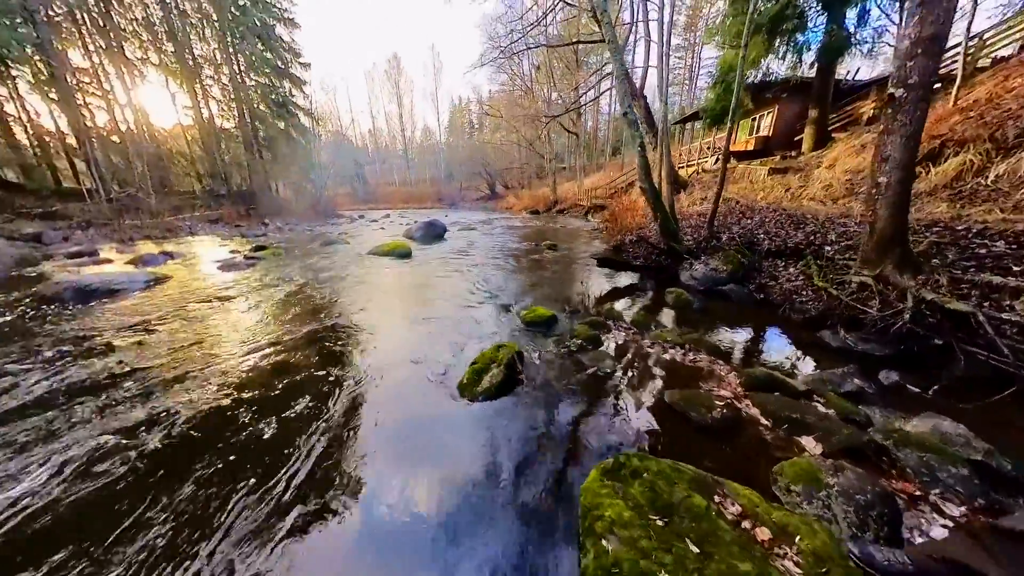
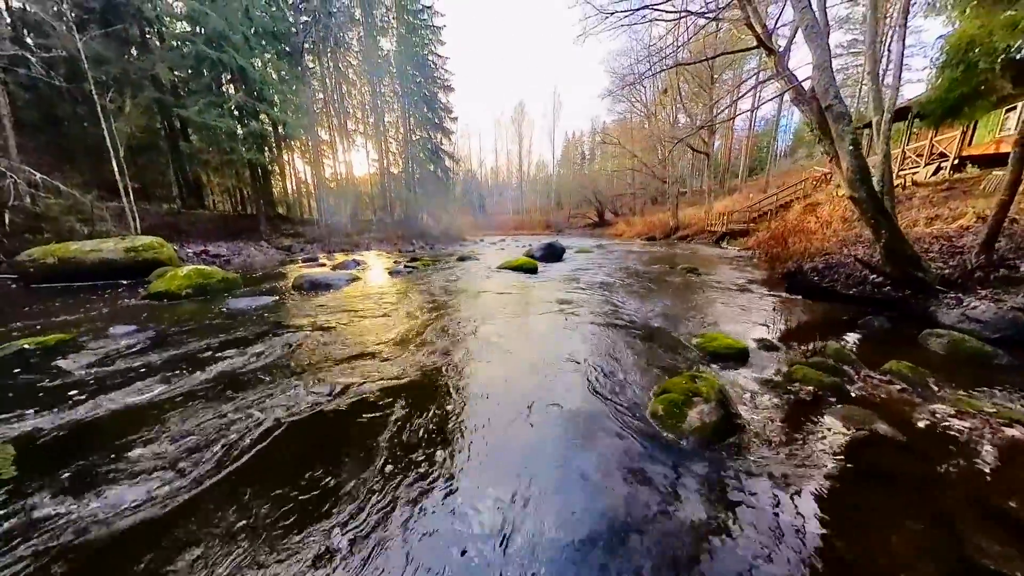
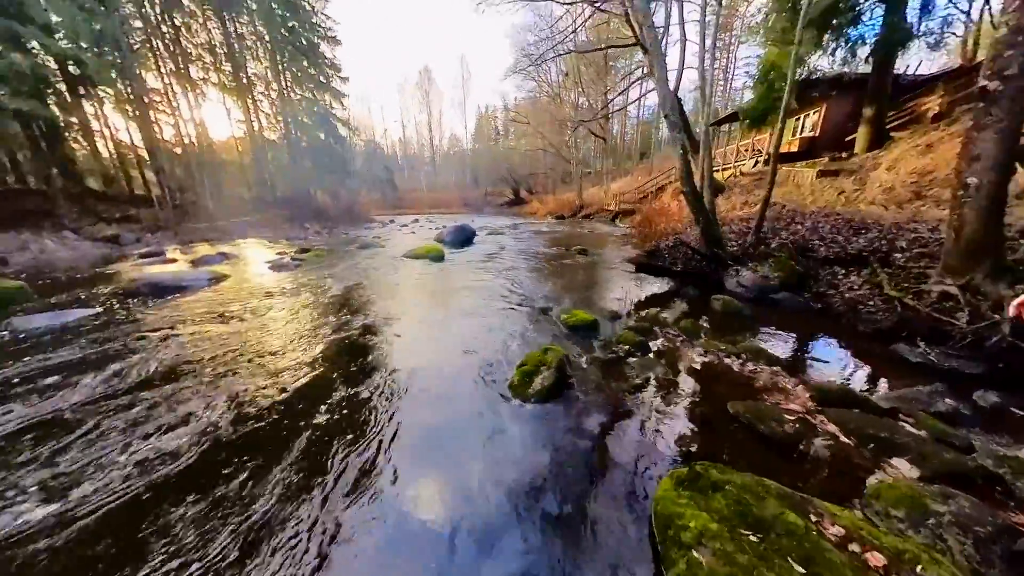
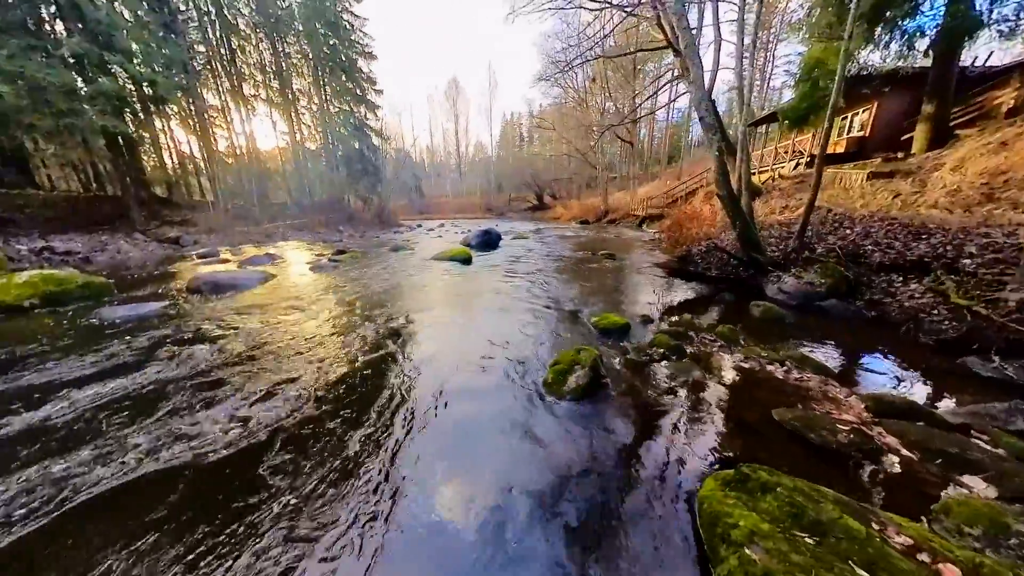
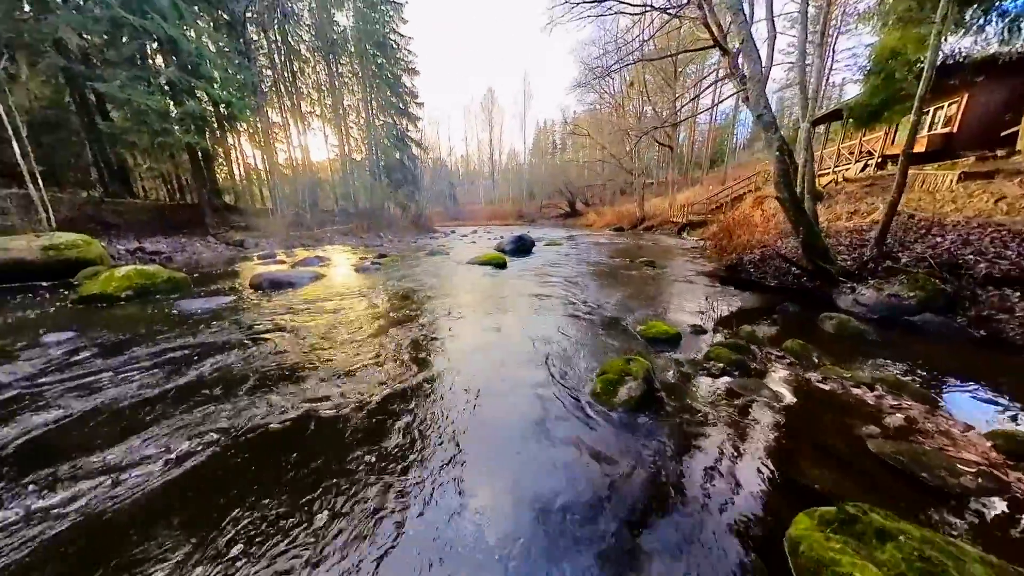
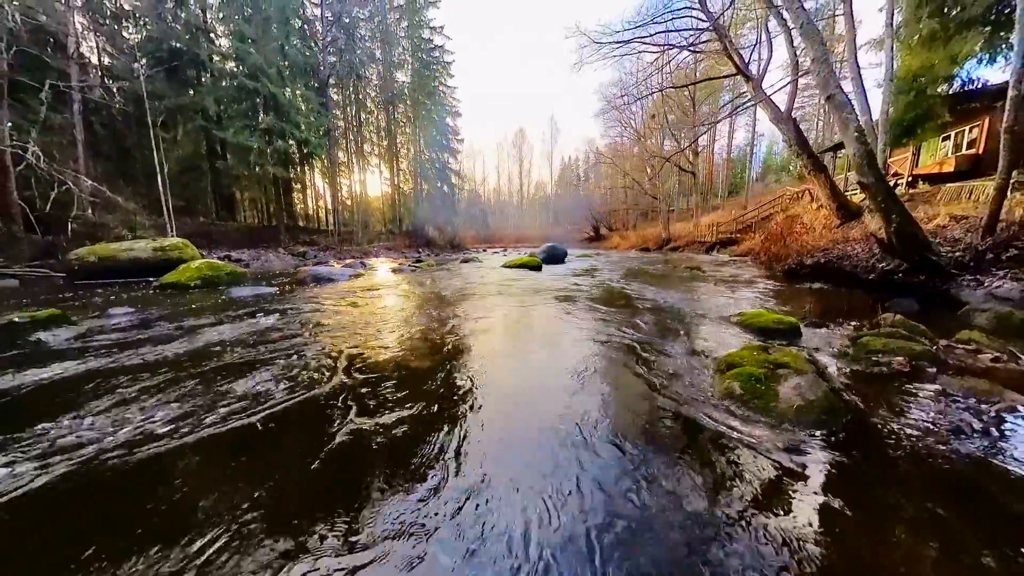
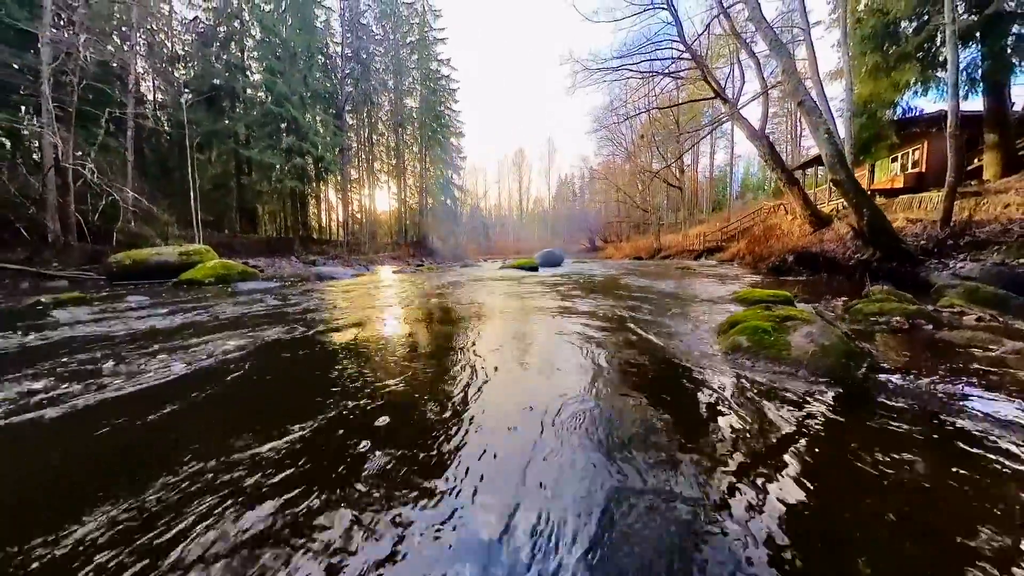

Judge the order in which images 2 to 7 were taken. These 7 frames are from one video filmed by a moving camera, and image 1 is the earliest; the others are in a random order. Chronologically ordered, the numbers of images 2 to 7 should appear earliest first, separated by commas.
3, 4, 5, 2, 6, 7
